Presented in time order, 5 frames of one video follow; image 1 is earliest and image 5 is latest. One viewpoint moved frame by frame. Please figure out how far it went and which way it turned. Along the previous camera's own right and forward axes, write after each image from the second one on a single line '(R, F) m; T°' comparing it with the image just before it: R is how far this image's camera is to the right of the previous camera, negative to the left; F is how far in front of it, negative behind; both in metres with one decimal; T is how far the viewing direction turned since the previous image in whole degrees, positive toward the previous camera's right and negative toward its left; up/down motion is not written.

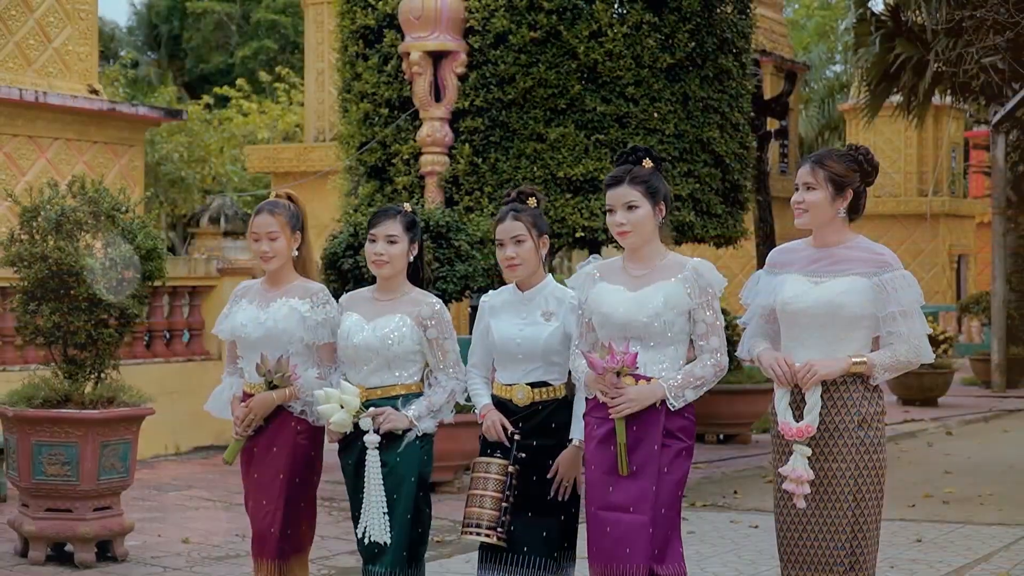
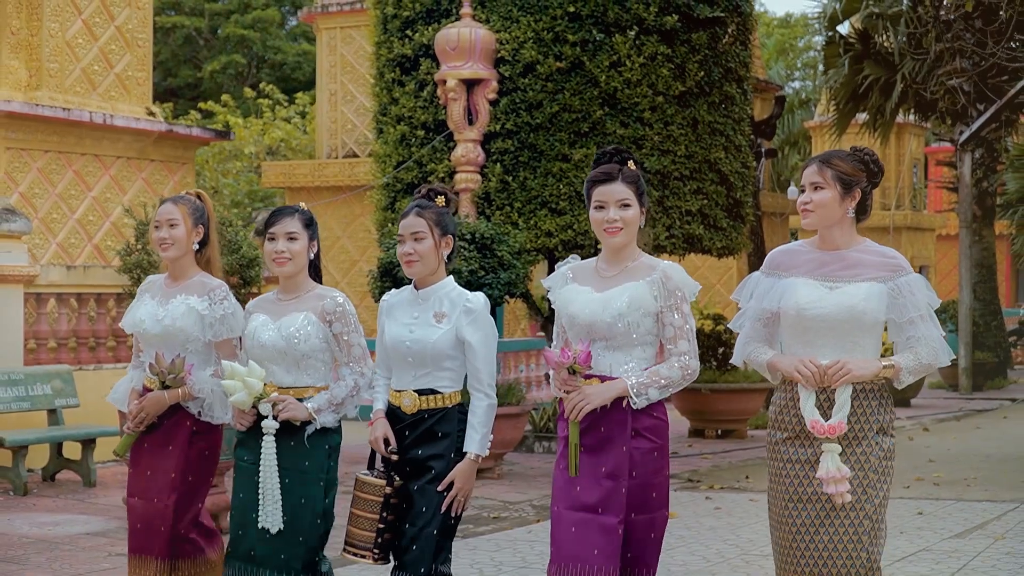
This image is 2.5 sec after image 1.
(-0.6, -1.0) m; +2°
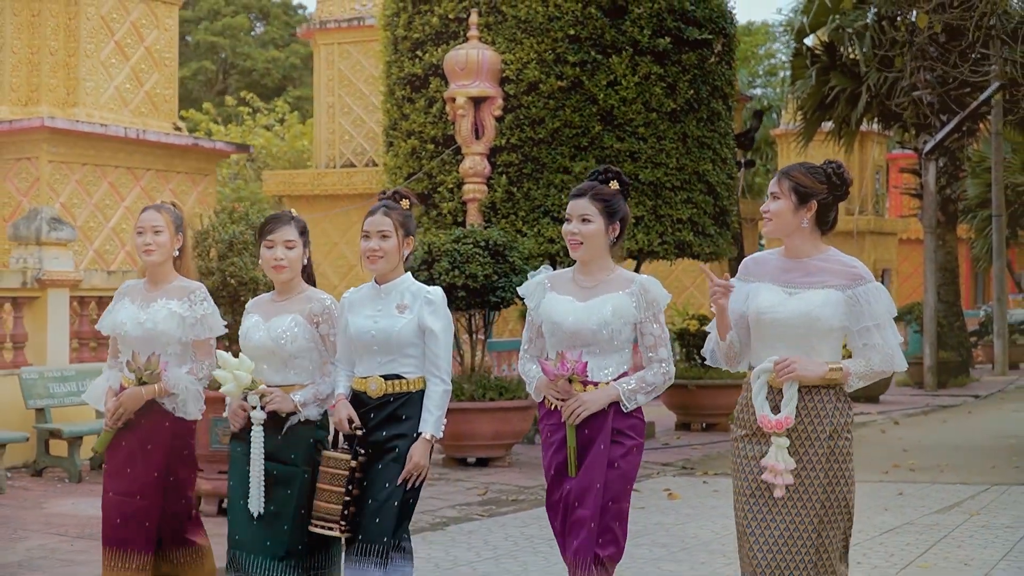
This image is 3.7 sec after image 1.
(-0.4, -0.8) m; +2°
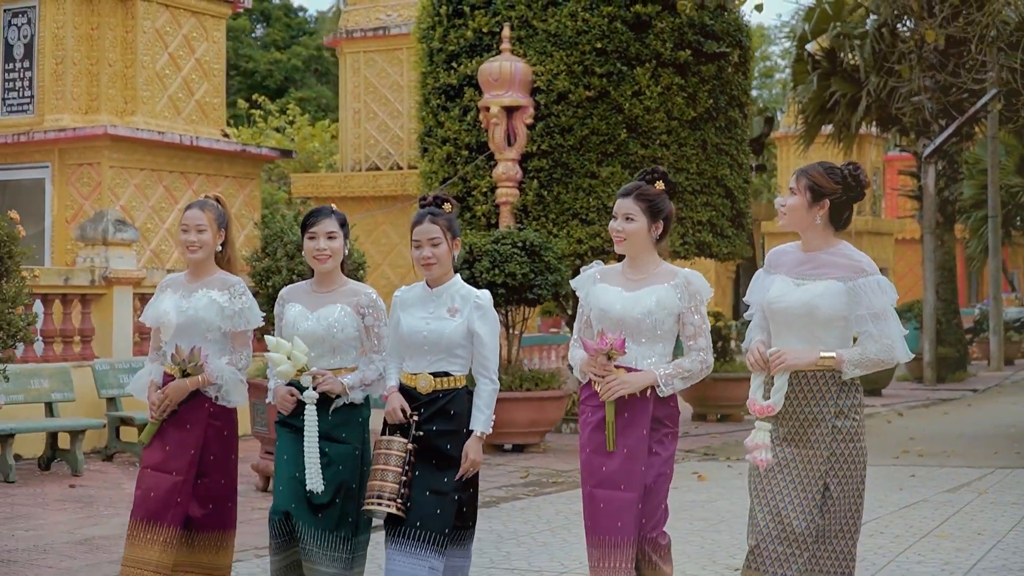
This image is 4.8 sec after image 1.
(-0.4, -0.7) m; 0°
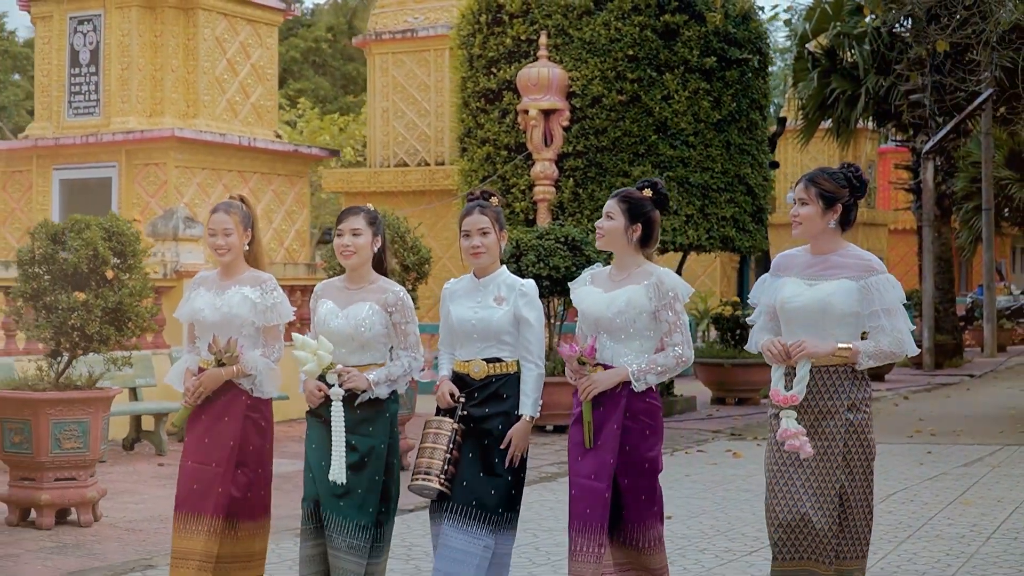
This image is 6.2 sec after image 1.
(-0.5, -0.8) m; +1°
